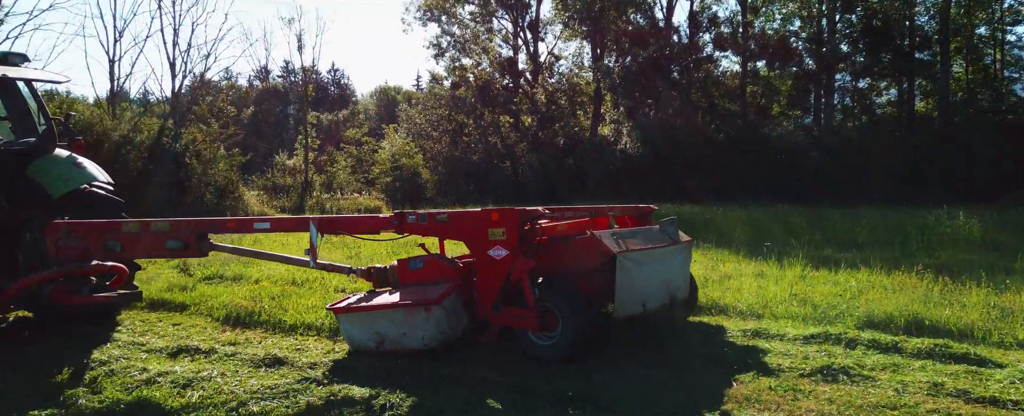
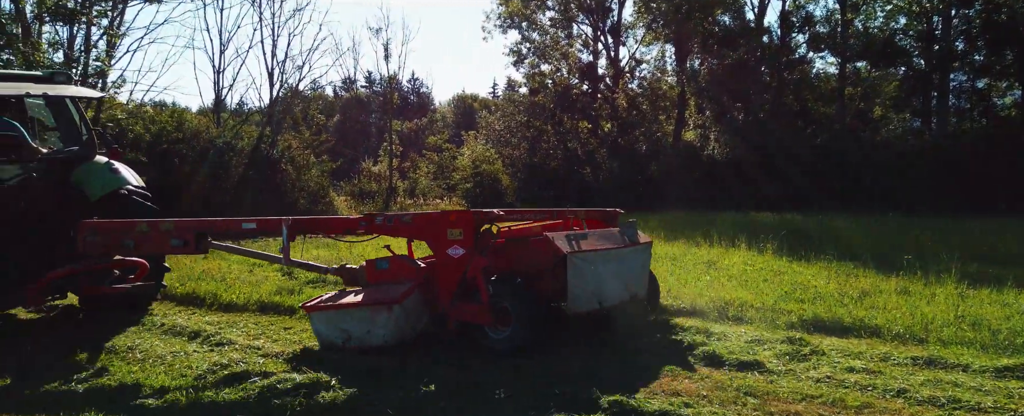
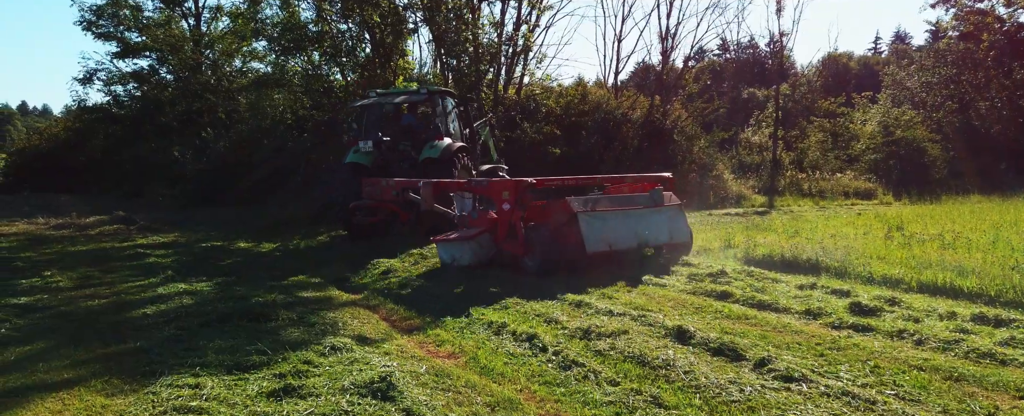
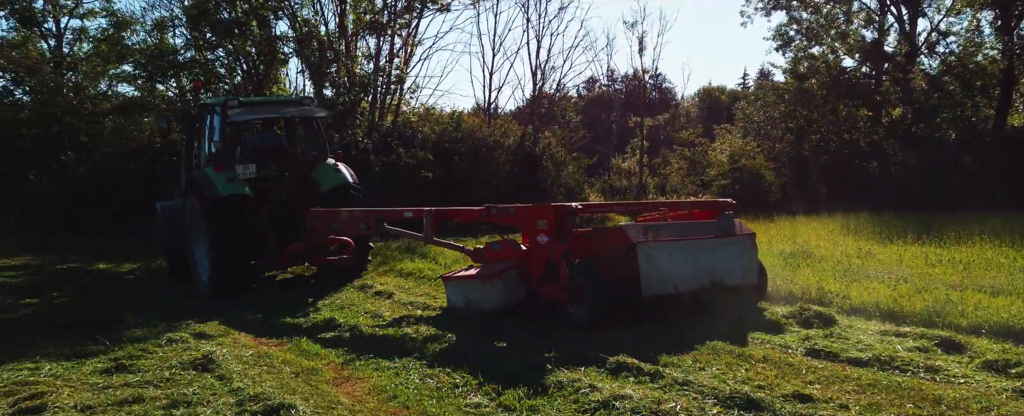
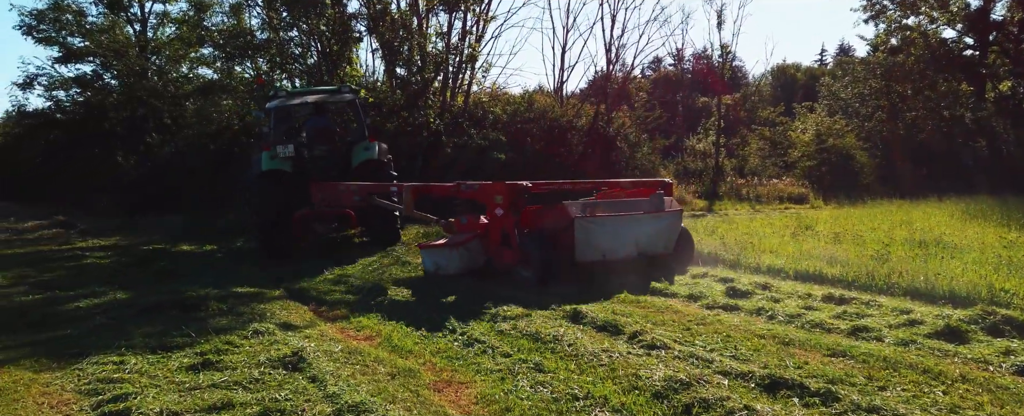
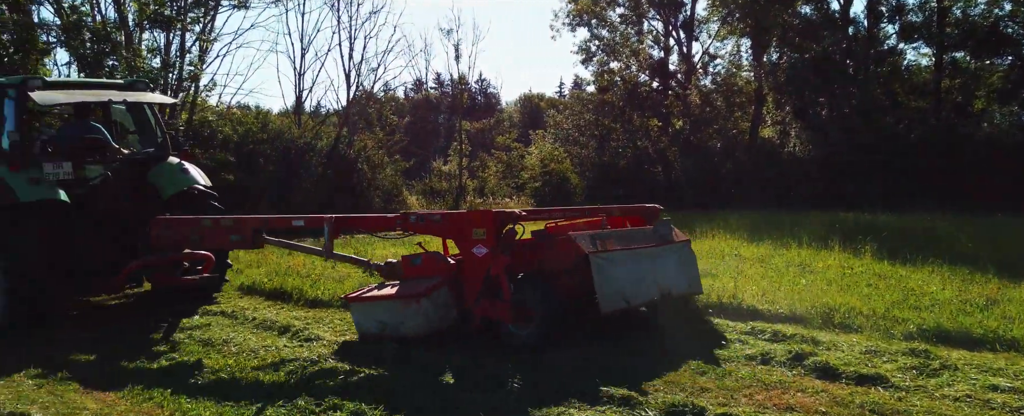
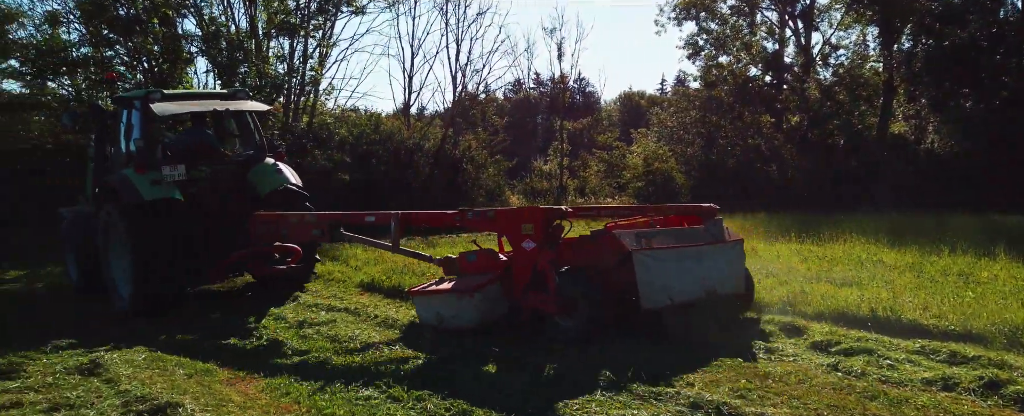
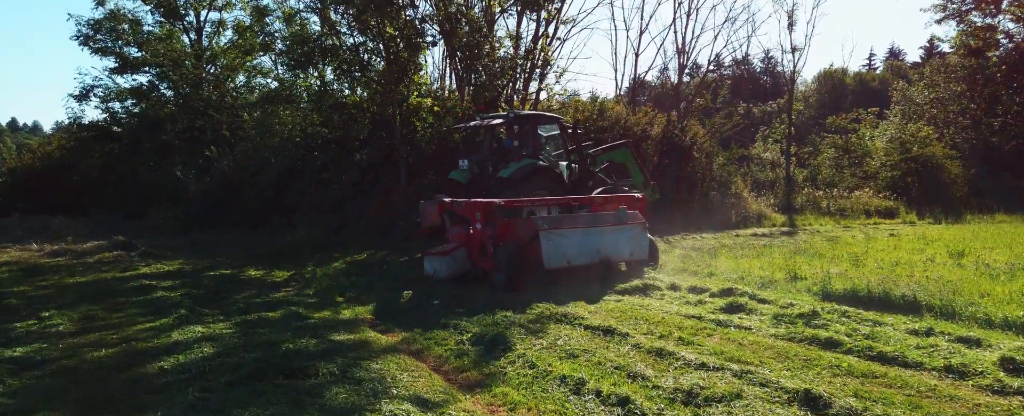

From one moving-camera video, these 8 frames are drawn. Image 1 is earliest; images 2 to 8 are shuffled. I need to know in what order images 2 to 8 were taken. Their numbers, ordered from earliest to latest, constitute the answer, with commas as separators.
2, 6, 7, 4, 5, 3, 8
